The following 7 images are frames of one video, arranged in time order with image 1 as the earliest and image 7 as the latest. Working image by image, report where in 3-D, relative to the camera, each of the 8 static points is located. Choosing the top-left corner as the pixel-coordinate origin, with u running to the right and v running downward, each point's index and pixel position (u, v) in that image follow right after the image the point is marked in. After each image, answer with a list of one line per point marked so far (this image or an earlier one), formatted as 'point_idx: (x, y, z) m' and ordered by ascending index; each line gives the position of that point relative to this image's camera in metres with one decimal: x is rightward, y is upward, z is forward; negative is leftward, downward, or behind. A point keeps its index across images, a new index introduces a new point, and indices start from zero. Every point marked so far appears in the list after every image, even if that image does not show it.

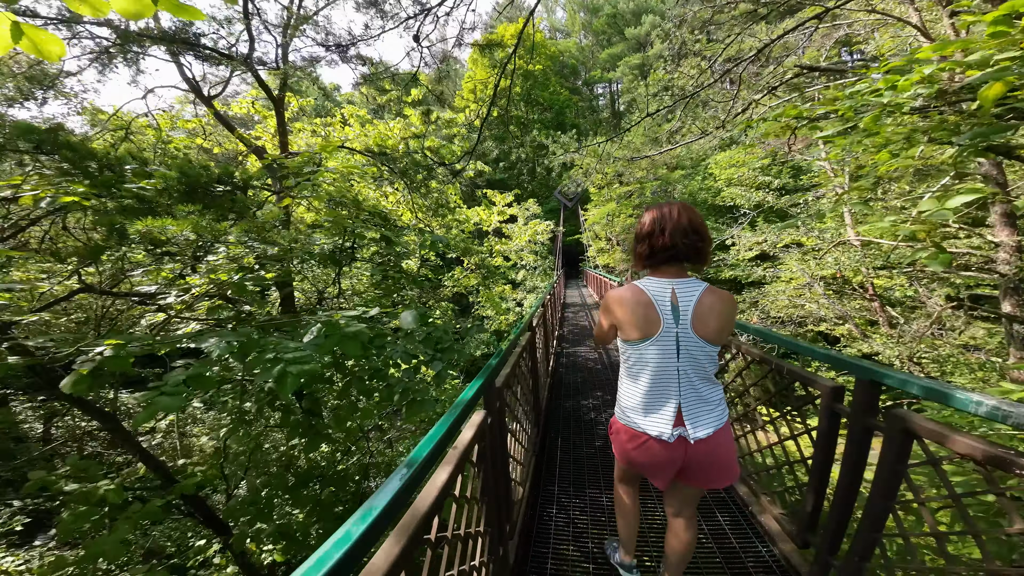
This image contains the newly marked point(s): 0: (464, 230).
0: (-0.7, +0.8, +5.6) m
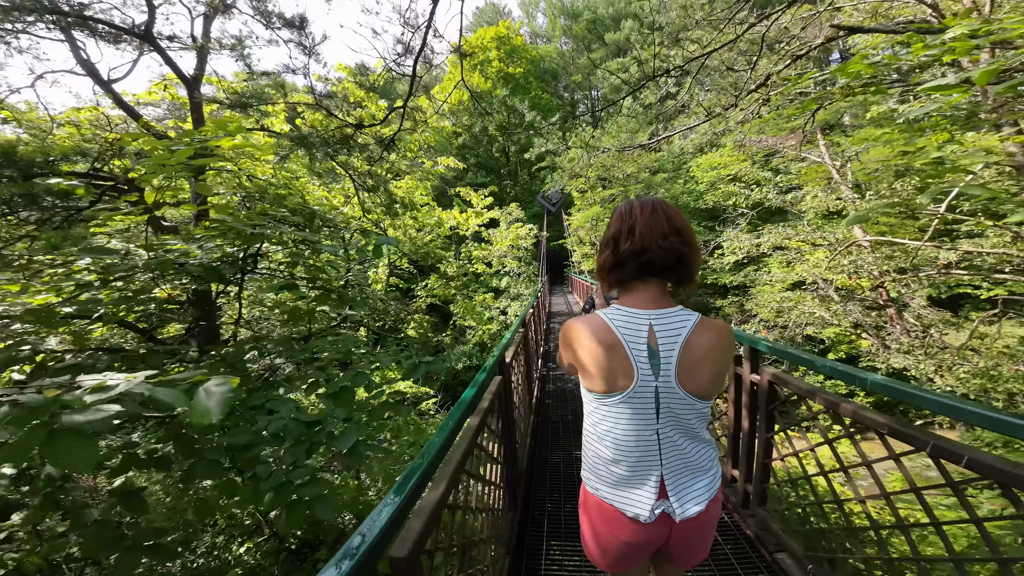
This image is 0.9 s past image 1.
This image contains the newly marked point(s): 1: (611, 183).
0: (-1.0, +0.7, +5.0) m
1: (+2.2, +2.4, +8.6) m
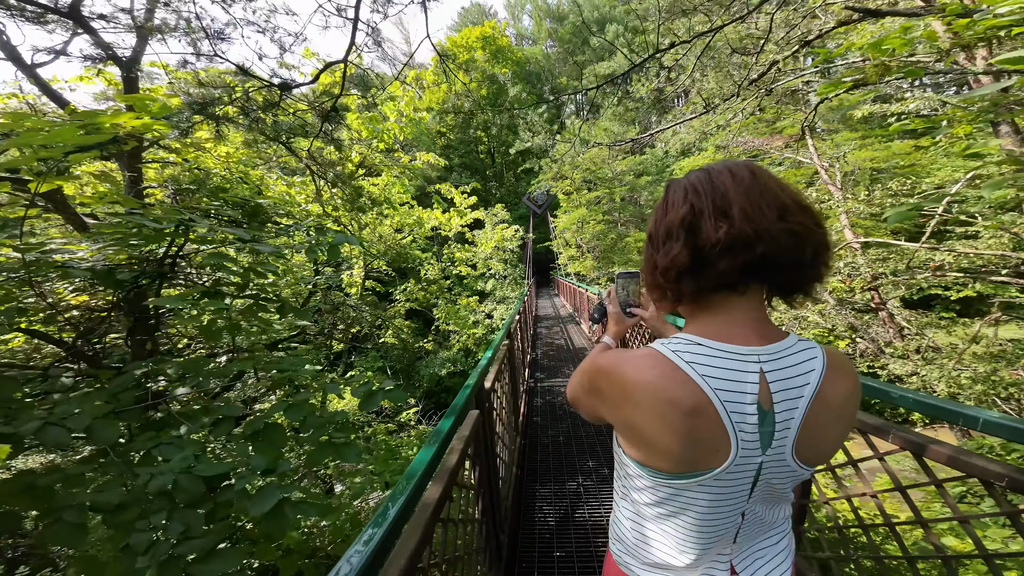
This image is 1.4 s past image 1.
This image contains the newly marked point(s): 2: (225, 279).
0: (-1.2, +0.7, +4.8) m
1: (+1.9, +2.3, +8.5) m
2: (-1.0, 0.0, +1.2) m
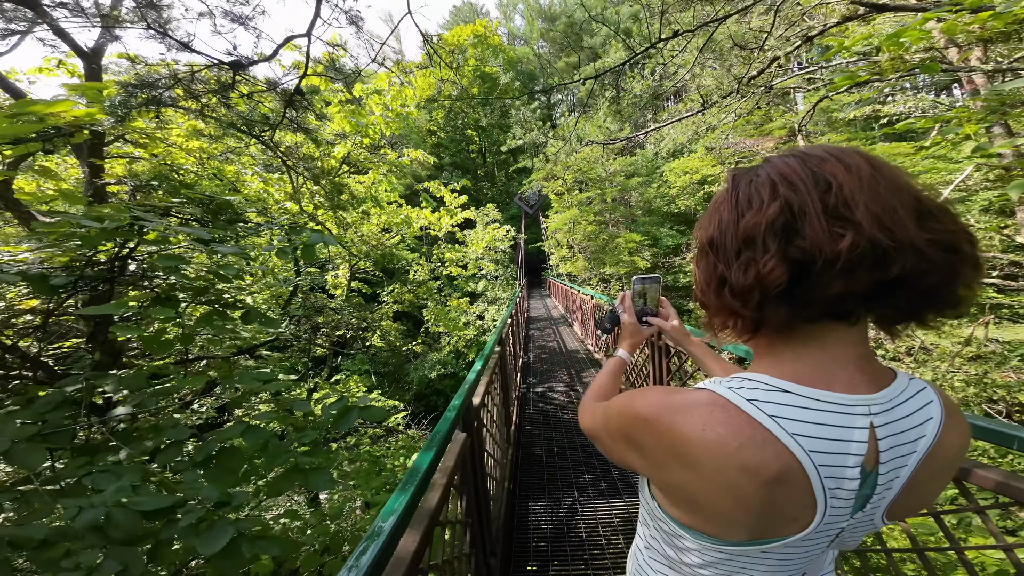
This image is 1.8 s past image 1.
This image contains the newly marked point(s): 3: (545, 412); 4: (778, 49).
0: (-1.3, +0.6, +4.6) m
1: (+1.7, +2.3, +8.4) m
2: (-1.0, 0.0, +1.1) m
3: (+0.3, -1.1, +3.3) m
4: (+1.8, +1.6, +2.6) m
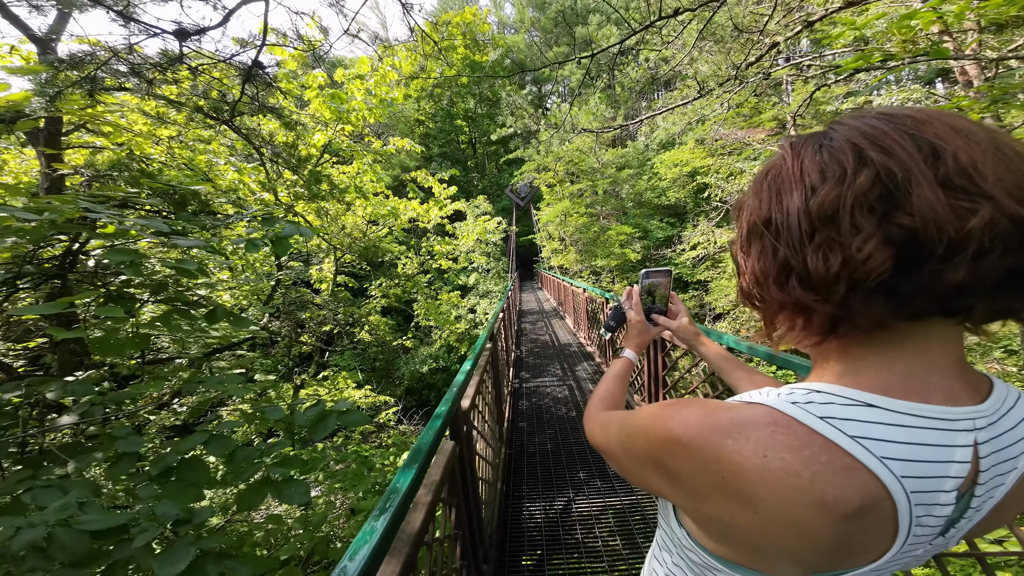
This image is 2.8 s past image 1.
0: (-1.4, +0.7, +4.5) m
1: (+1.5, +2.4, +8.3) m
2: (-1.0, 0.0, +1.0) m
3: (+0.2, -1.0, +3.2) m
4: (+1.7, +1.7, +2.5) m
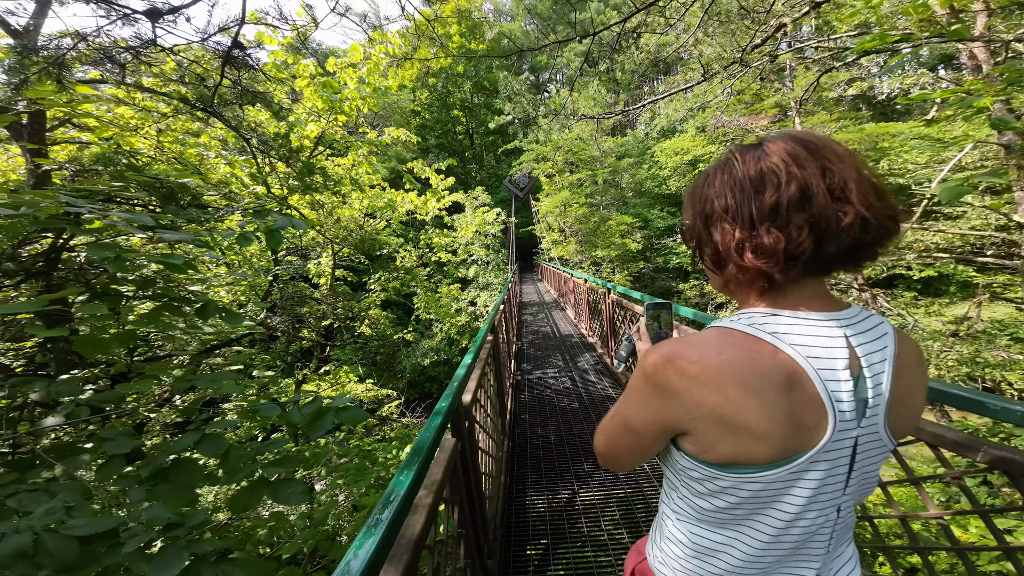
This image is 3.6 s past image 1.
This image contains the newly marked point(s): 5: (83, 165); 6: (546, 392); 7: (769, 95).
0: (-1.4, +0.8, +4.5) m
1: (+1.4, +2.6, +8.2) m
2: (-1.0, 0.0, +1.0) m
3: (+0.2, -0.9, +3.2) m
4: (+1.7, +1.7, +2.4) m
5: (-1.5, +0.4, +1.3) m
6: (+0.3, -0.9, +3.3) m
7: (+2.7, +2.1, +4.1) m
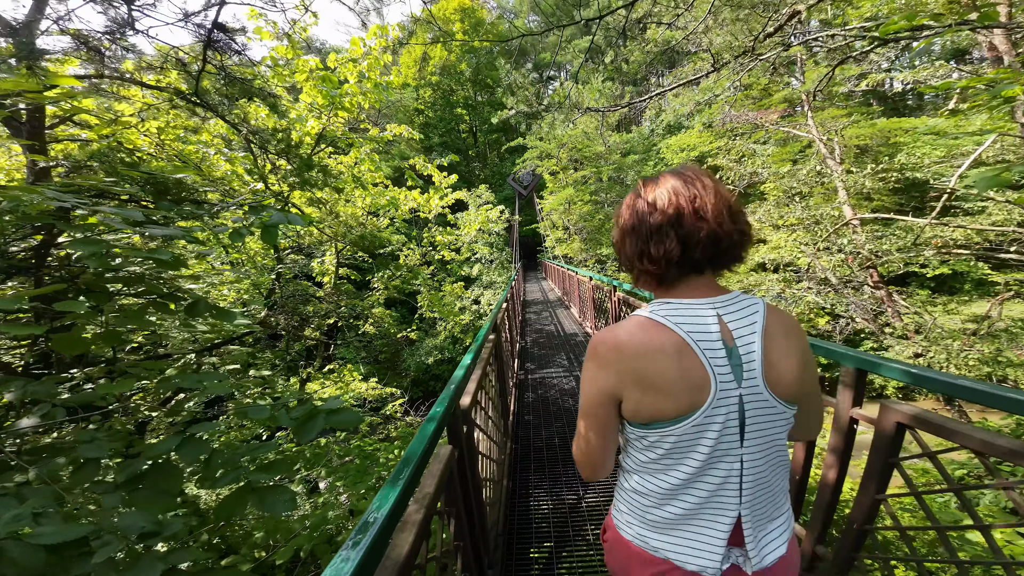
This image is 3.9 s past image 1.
0: (-1.4, +0.8, +4.5) m
1: (+1.5, +2.7, +8.2) m
2: (-1.0, 0.0, +1.0) m
3: (+0.3, -0.9, +3.2) m
4: (+1.7, +1.8, +2.4) m
5: (-1.5, +0.4, +1.3) m
6: (+0.3, -0.9, +3.3) m
7: (+2.8, +2.1, +4.0) m
